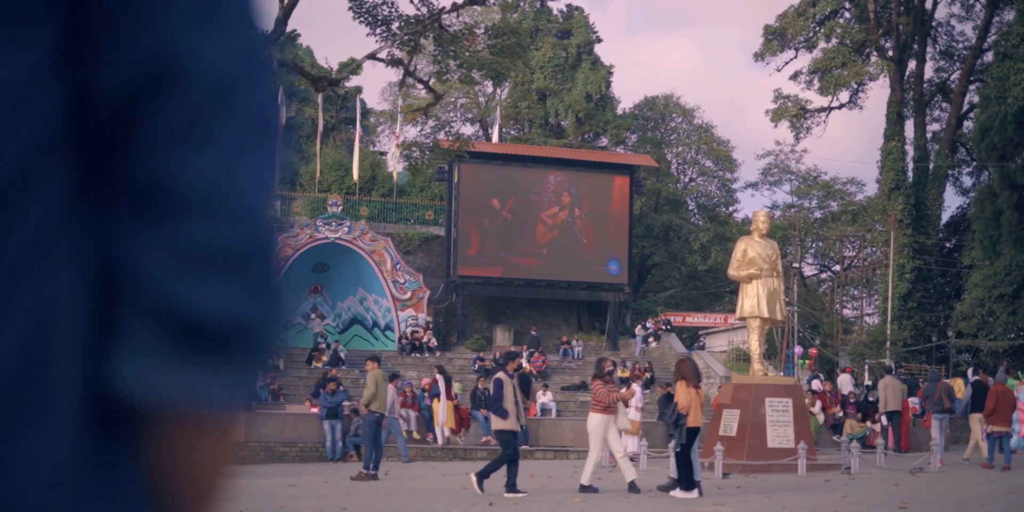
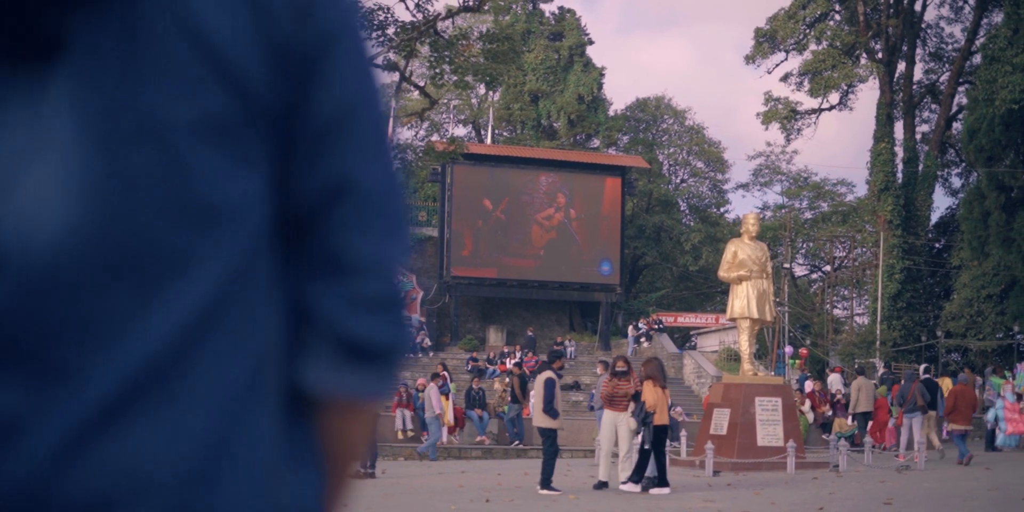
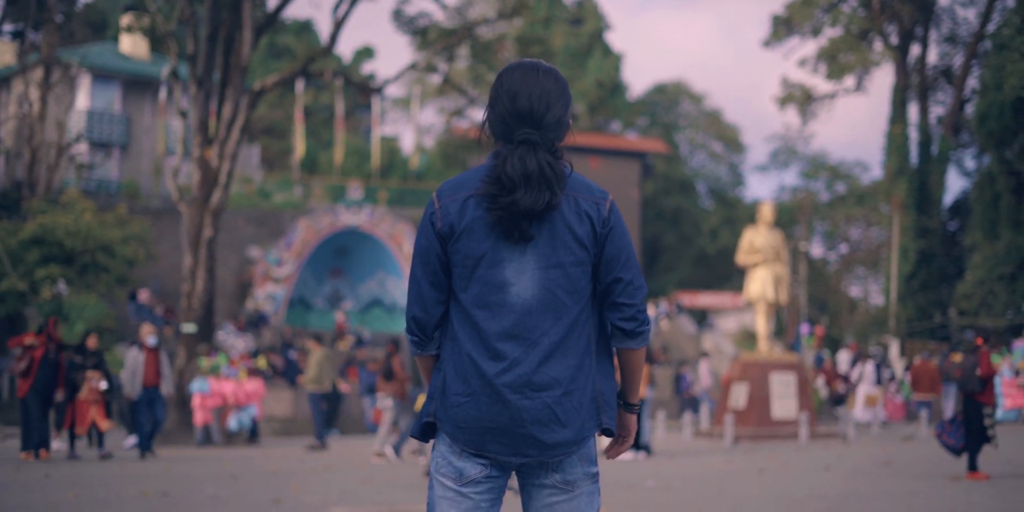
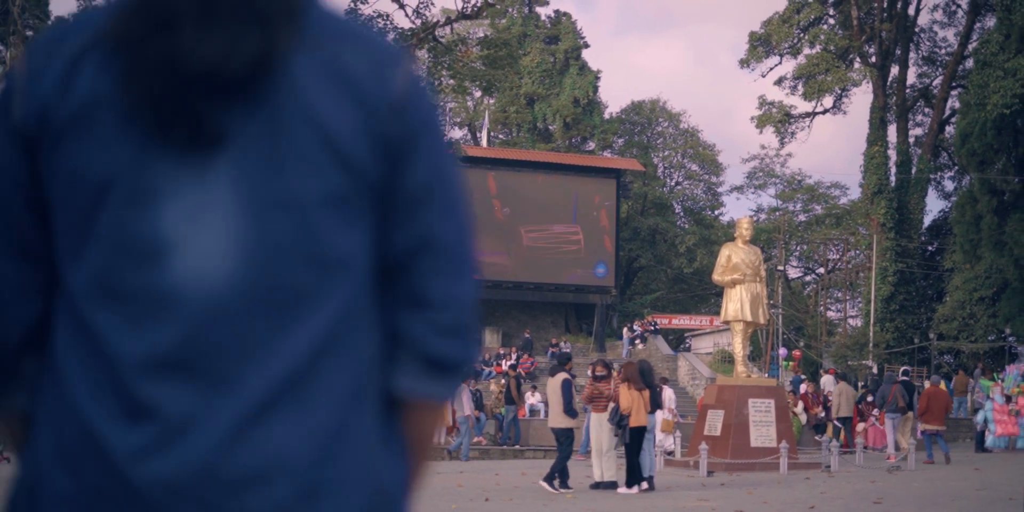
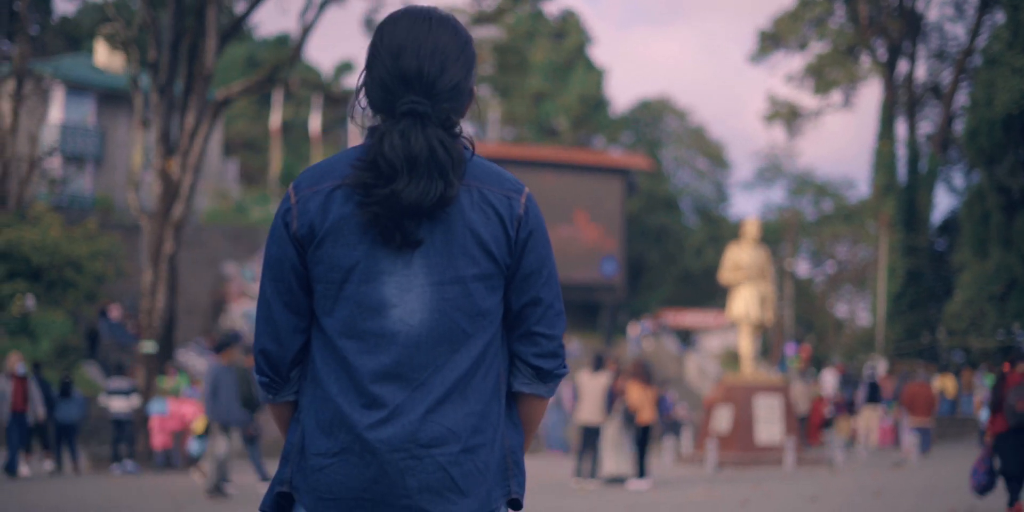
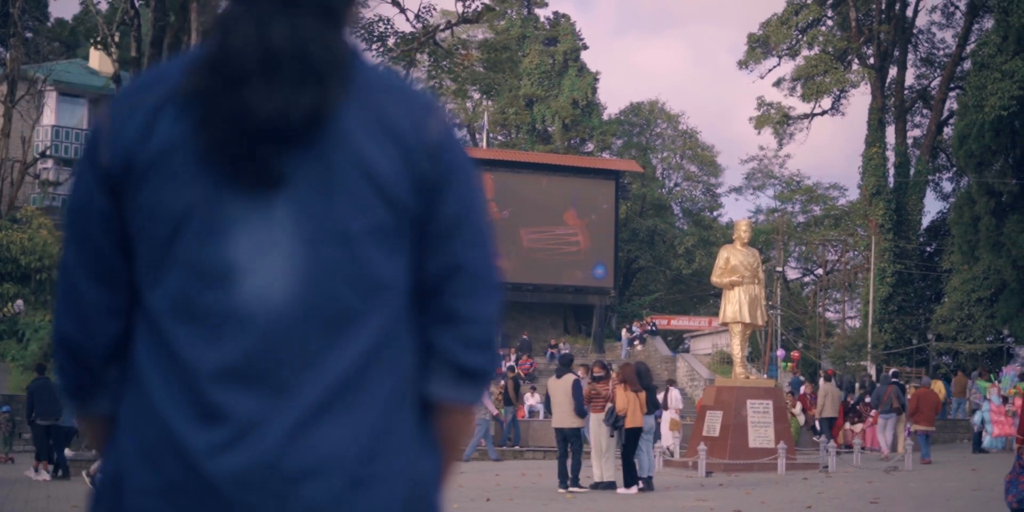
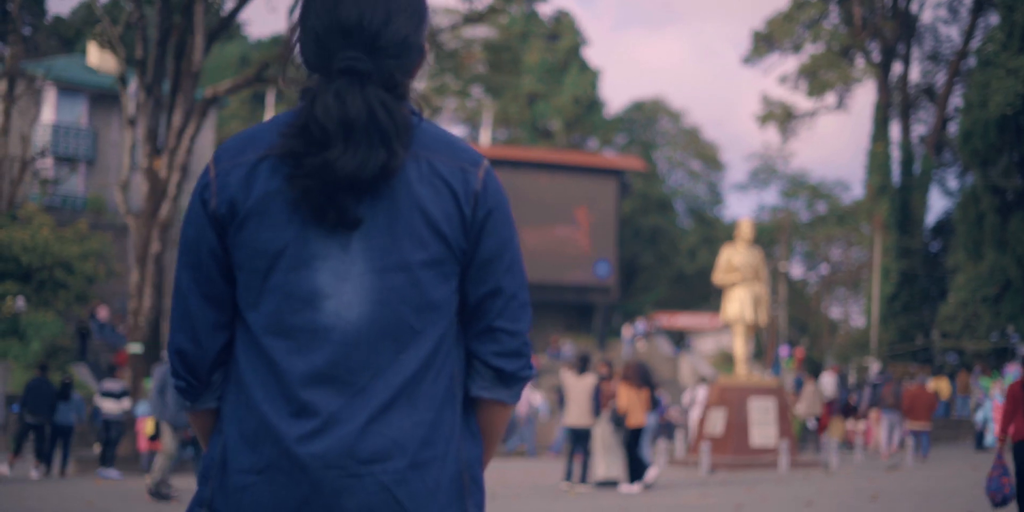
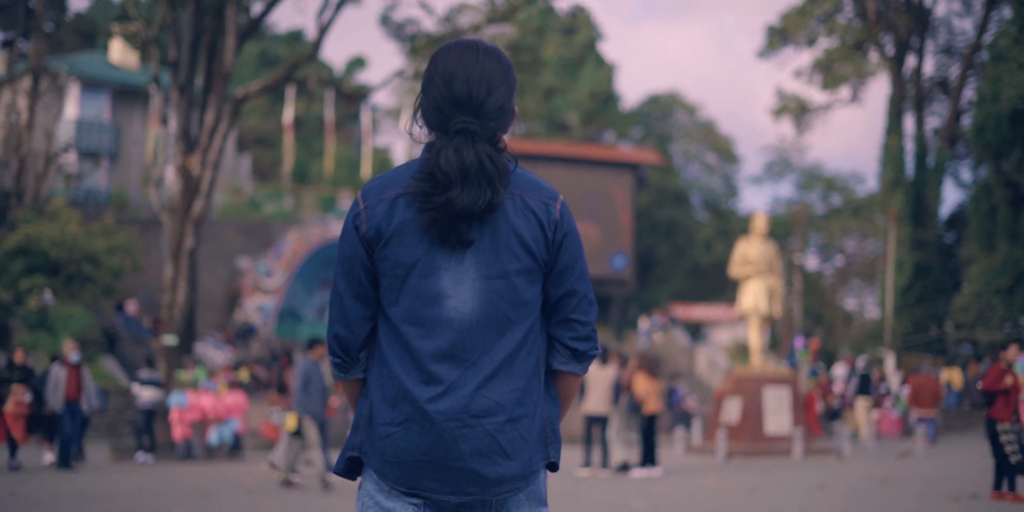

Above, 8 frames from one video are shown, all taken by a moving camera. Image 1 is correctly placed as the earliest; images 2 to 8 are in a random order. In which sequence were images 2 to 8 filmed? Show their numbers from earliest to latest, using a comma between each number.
2, 4, 6, 7, 5, 8, 3
